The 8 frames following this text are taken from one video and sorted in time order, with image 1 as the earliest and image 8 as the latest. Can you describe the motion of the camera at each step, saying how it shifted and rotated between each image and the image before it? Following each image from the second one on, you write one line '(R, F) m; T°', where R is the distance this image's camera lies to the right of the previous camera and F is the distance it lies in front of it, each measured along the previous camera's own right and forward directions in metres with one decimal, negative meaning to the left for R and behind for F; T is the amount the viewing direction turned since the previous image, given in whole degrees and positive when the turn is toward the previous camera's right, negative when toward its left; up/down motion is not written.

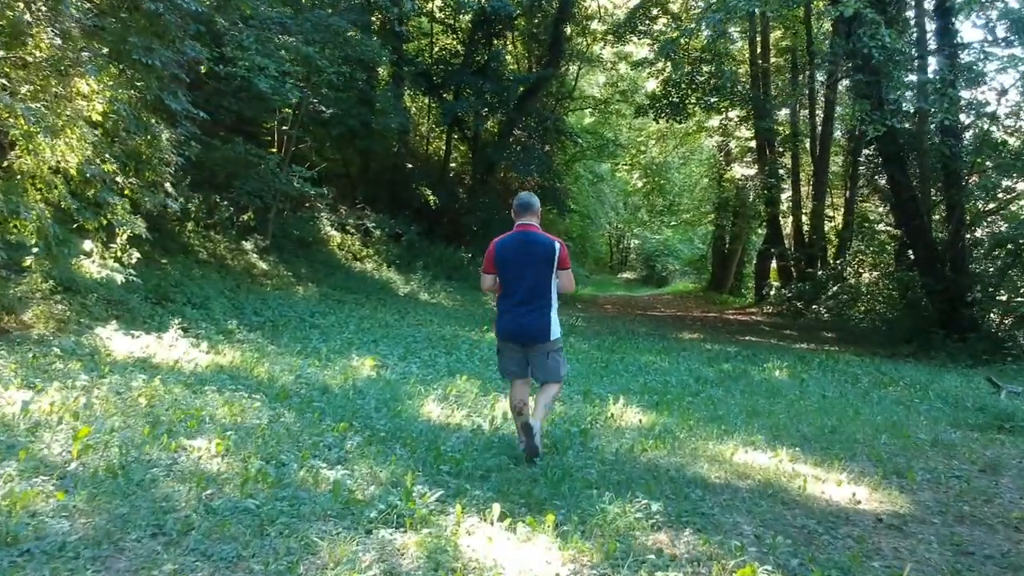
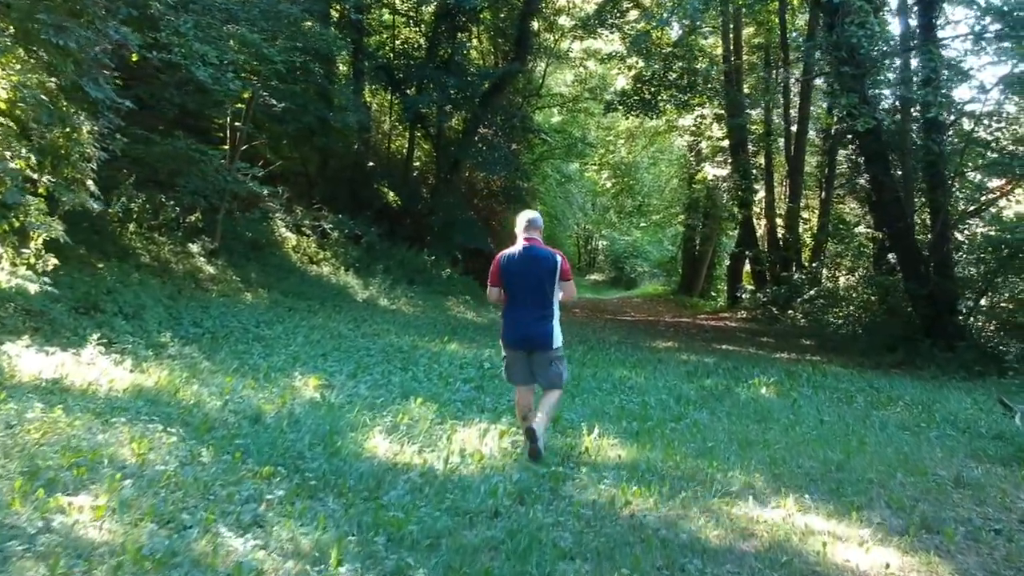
(+0.1, +1.0) m; +2°
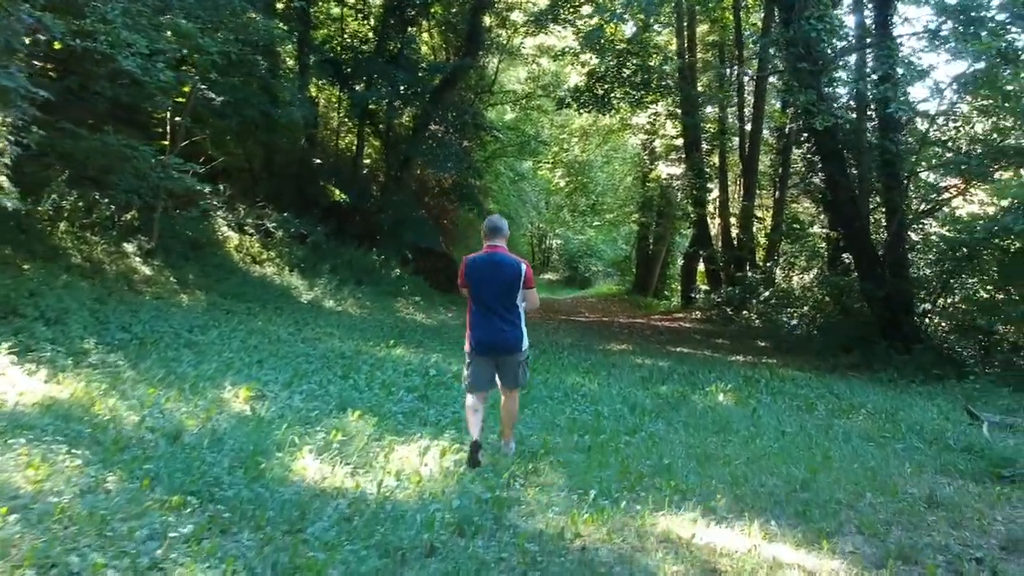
(+0.1, +0.5) m; +3°
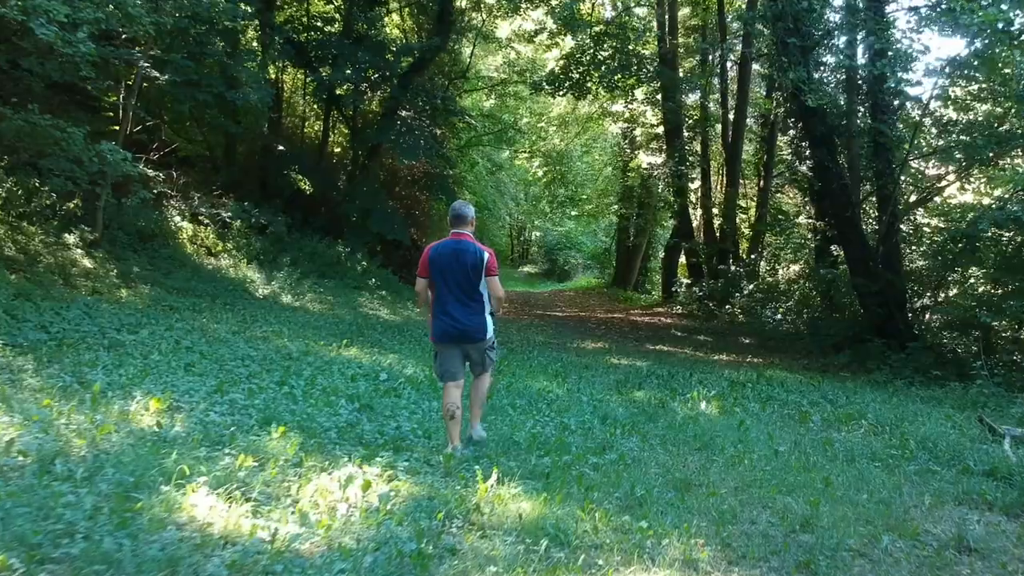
(+0.2, +1.1) m; +1°
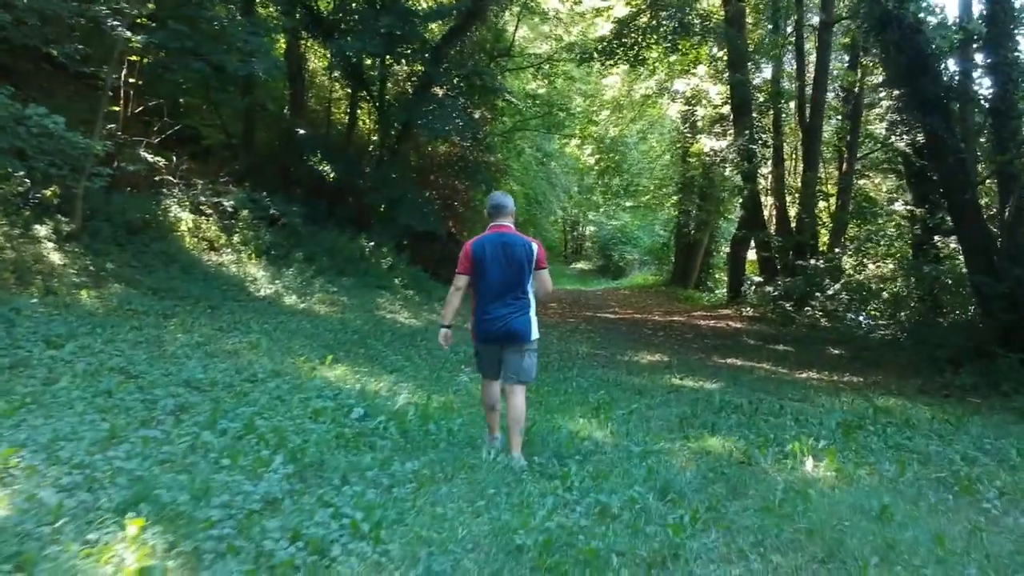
(+0.2, +2.6) m; -3°
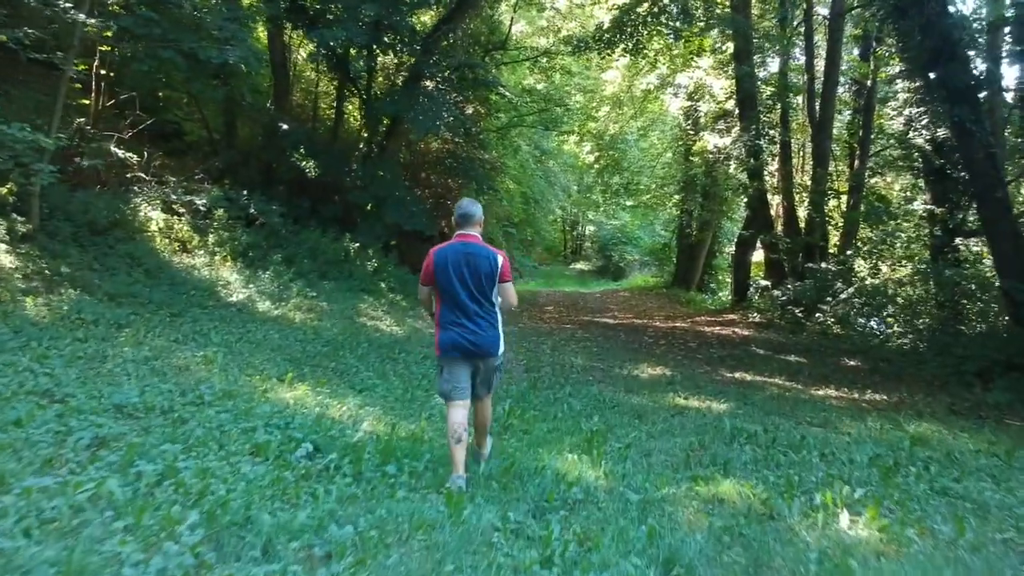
(+0.1, +1.0) m; 0°
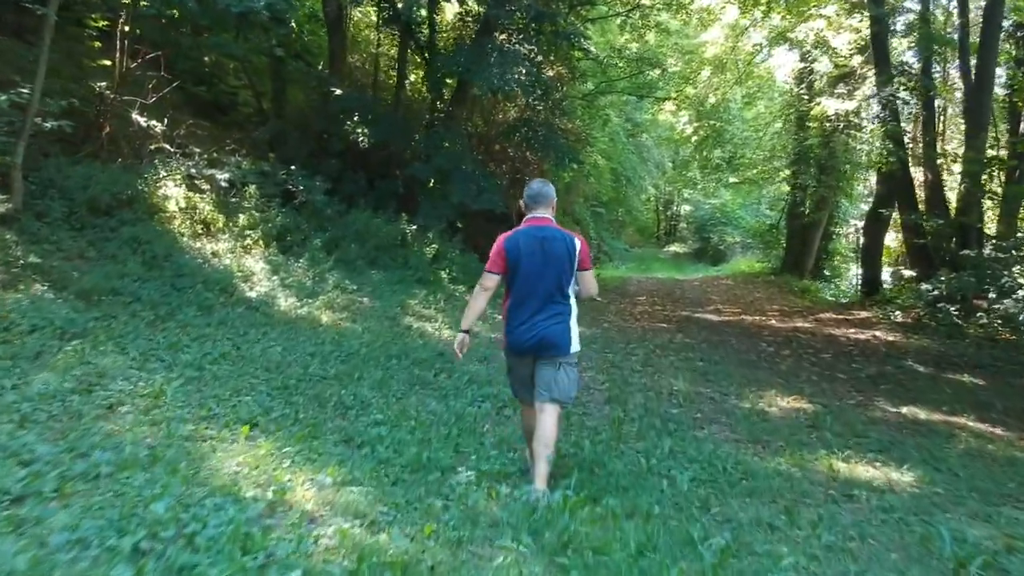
(+0.1, +2.8) m; -5°
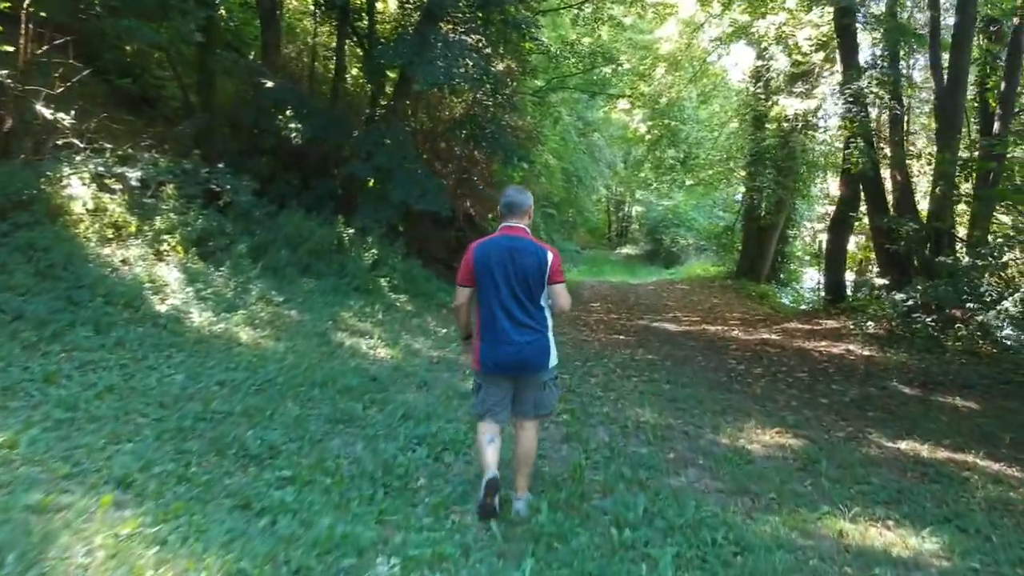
(+0.1, +1.1) m; +3°
